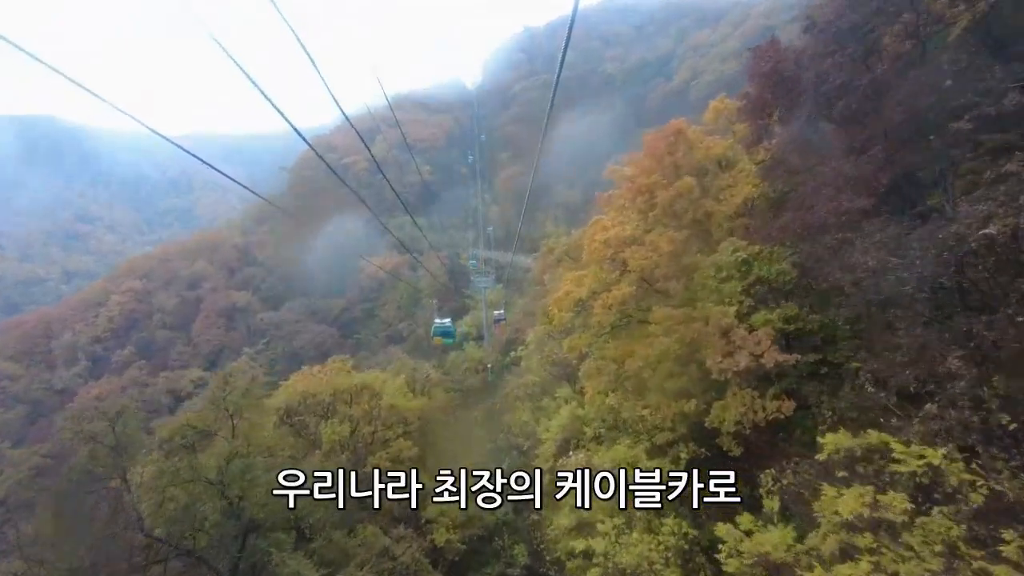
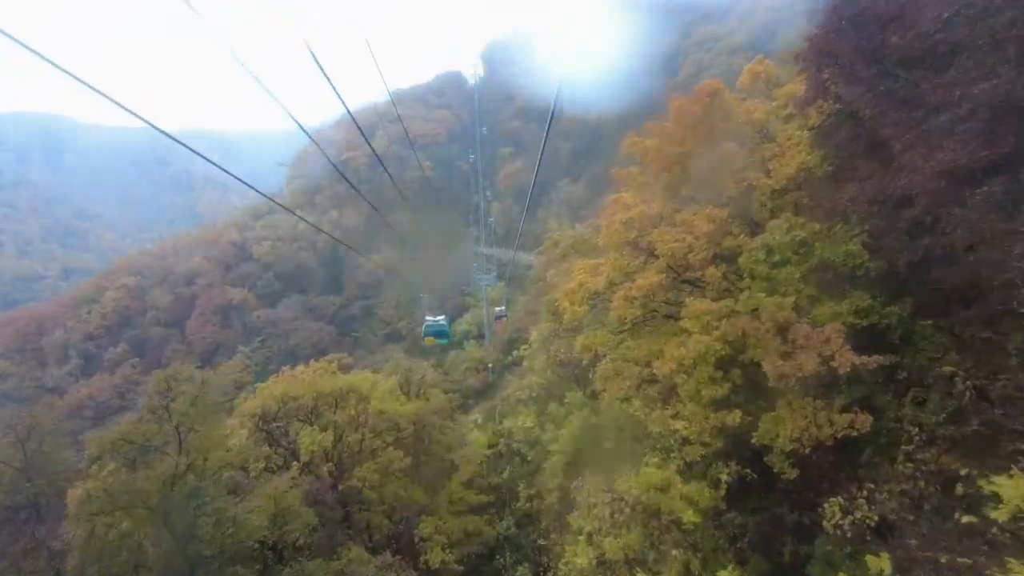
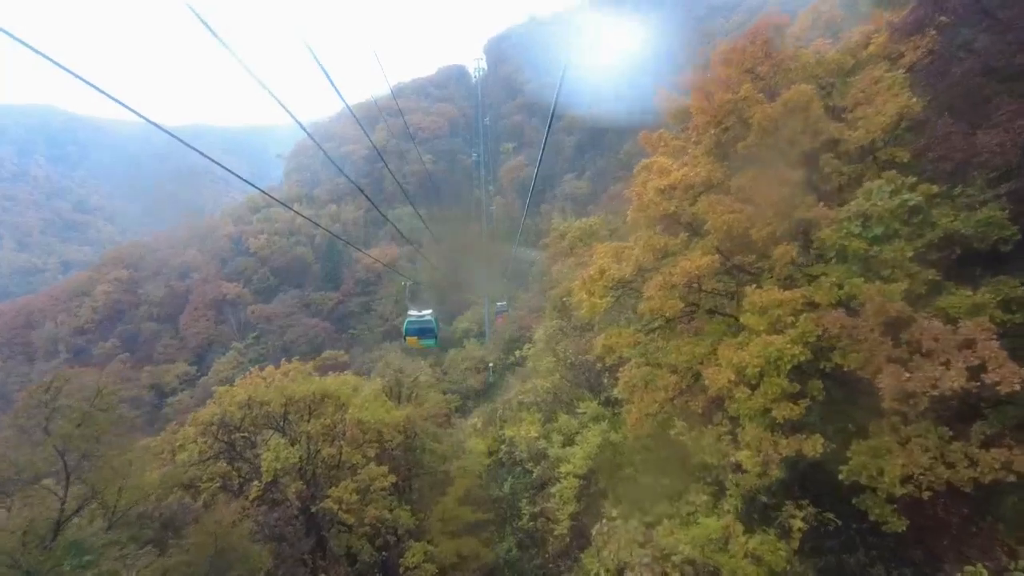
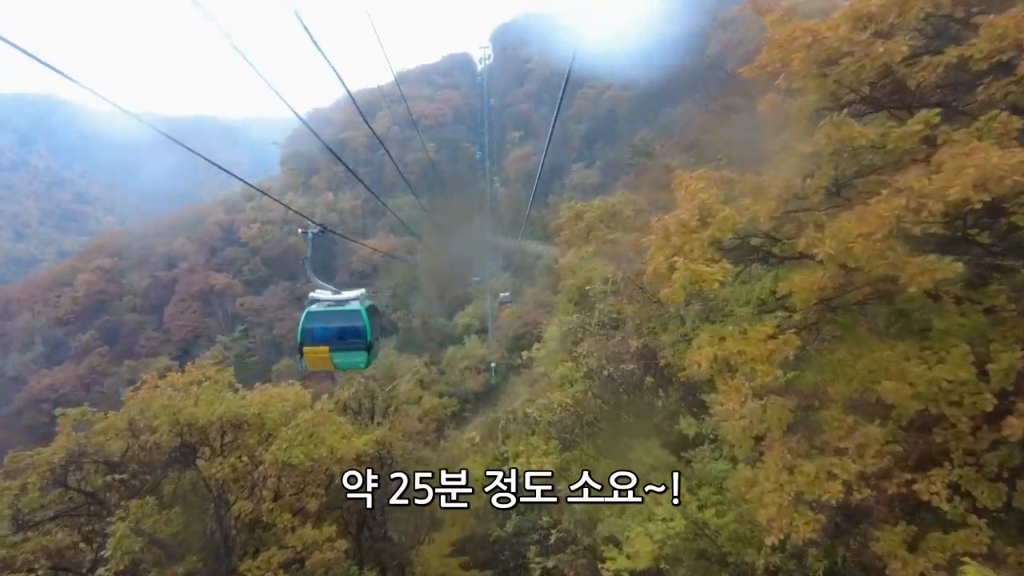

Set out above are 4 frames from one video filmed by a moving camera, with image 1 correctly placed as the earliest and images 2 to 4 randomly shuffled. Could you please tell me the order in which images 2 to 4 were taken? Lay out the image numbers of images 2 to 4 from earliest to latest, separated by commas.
2, 3, 4
